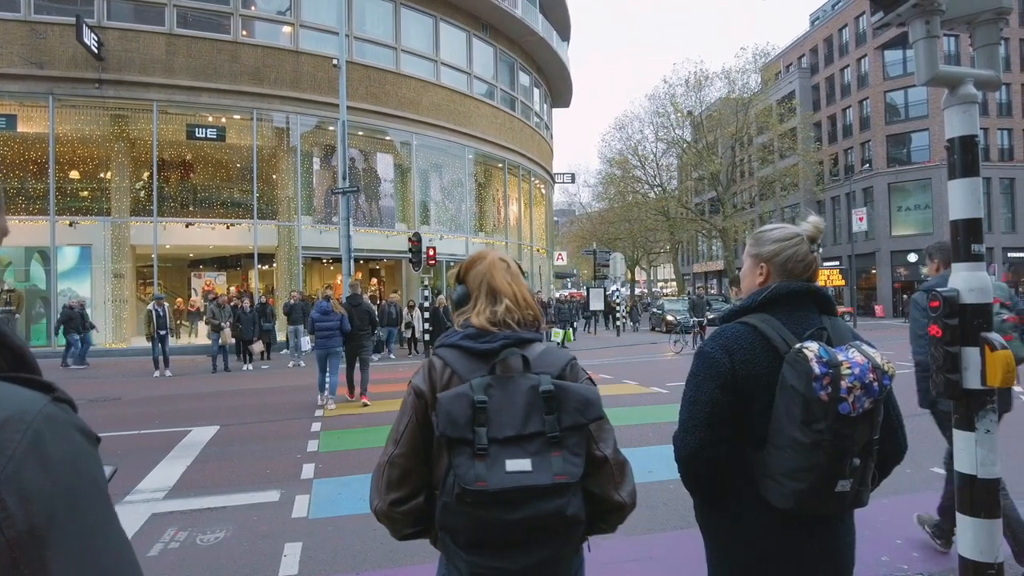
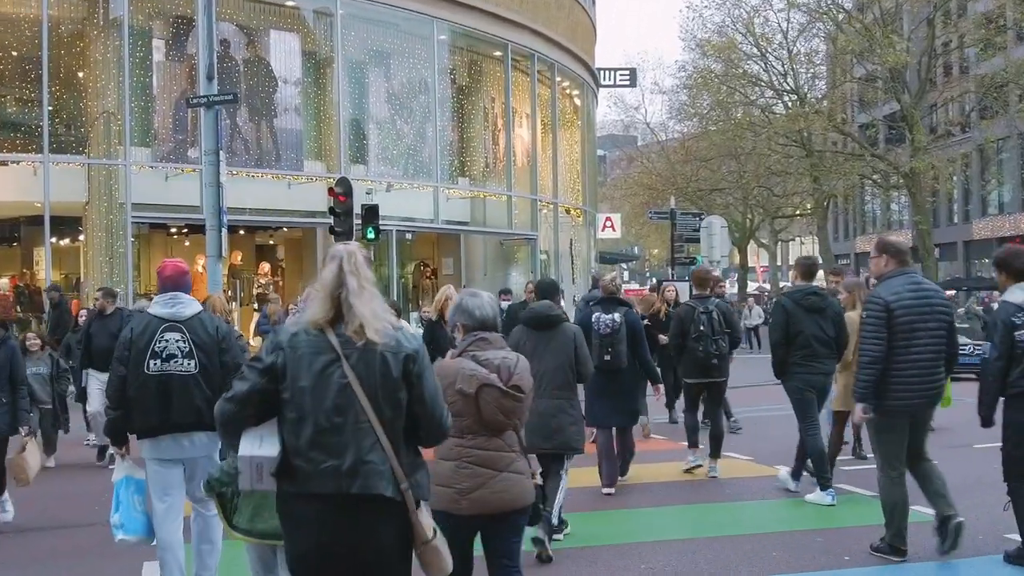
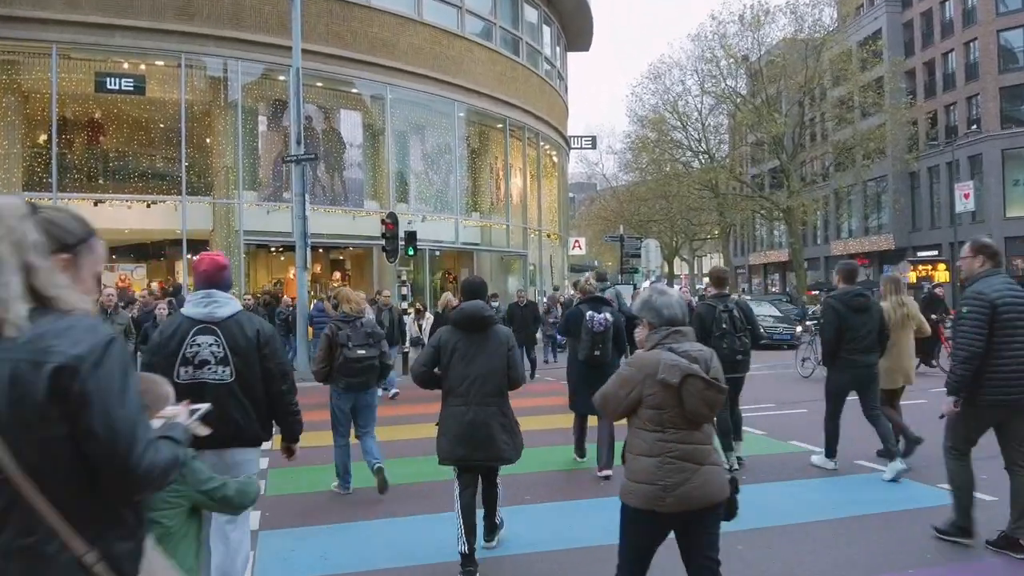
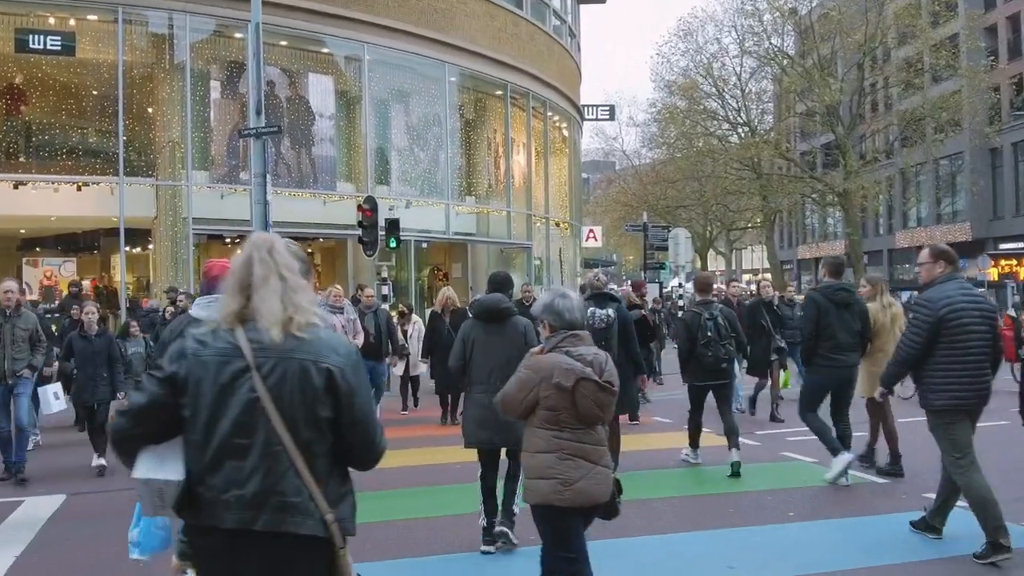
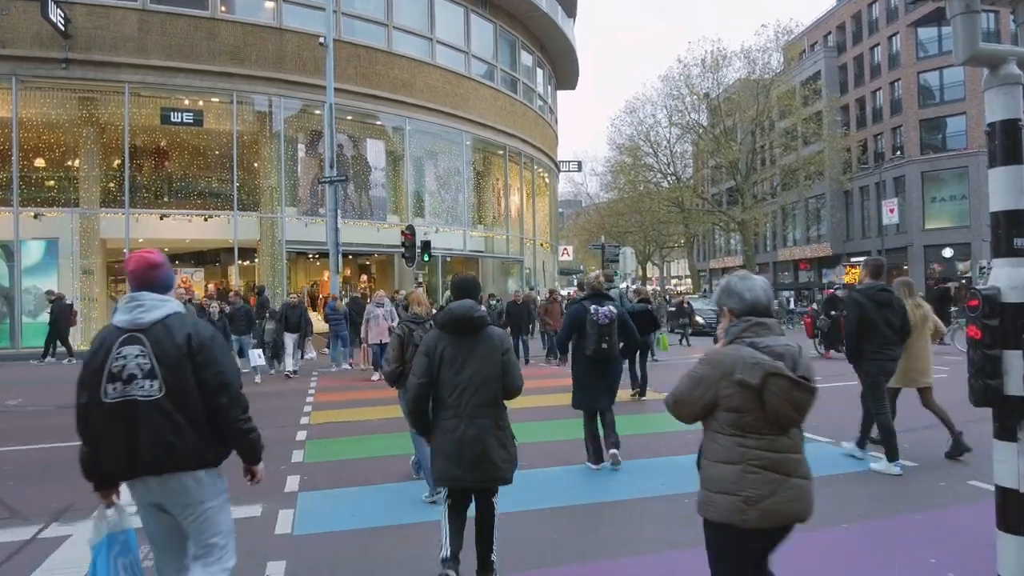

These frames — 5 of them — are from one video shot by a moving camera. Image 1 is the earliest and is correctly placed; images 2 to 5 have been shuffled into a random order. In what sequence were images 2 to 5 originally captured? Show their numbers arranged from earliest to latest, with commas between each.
5, 3, 4, 2
